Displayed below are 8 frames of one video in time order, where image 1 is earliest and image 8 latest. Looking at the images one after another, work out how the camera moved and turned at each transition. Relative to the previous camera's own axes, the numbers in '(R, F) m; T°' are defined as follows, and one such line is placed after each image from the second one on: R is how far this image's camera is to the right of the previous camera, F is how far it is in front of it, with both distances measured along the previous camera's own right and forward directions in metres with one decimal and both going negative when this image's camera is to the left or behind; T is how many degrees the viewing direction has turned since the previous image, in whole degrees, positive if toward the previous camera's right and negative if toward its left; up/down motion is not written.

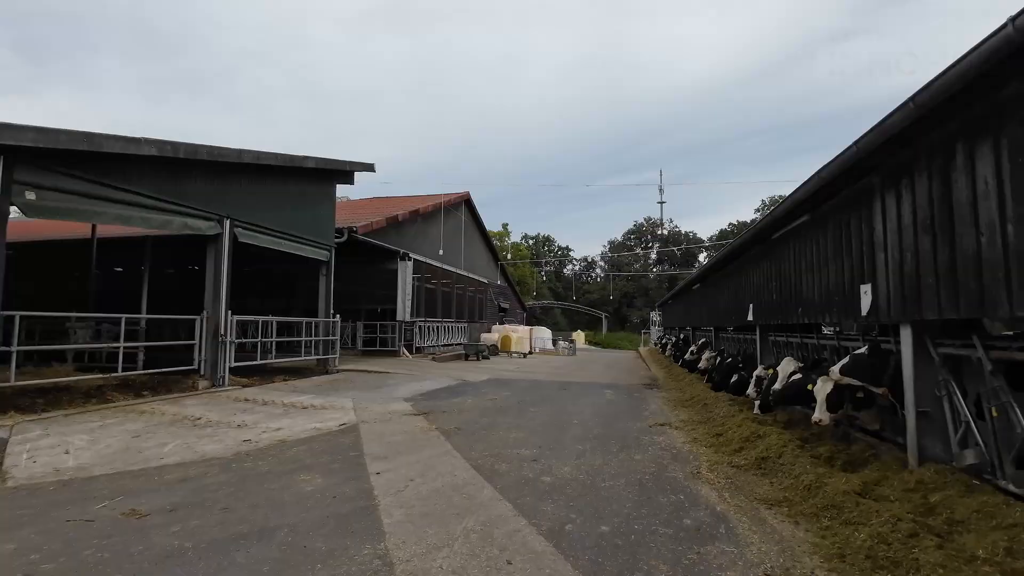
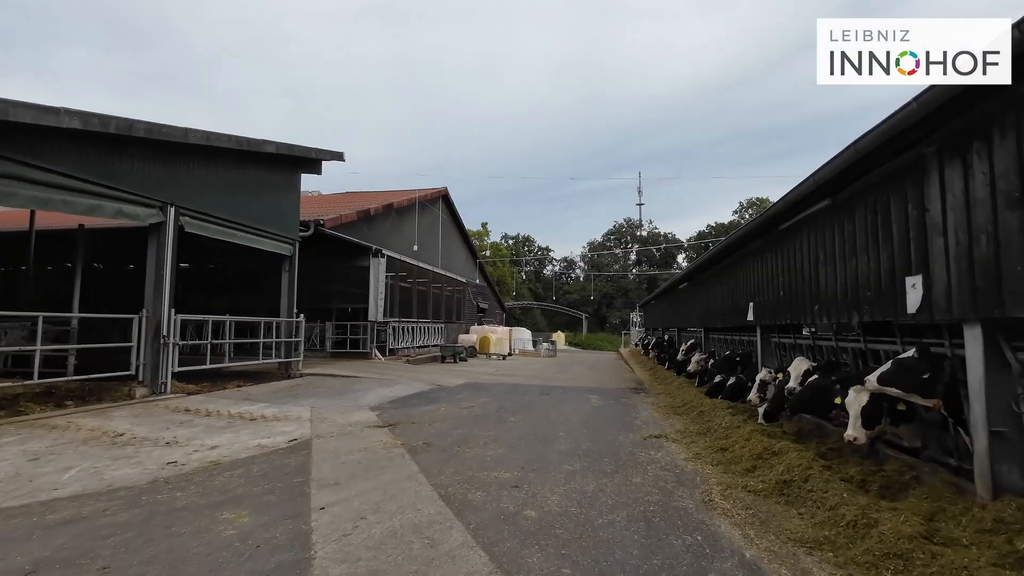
(0.0, +0.9) m; +2°
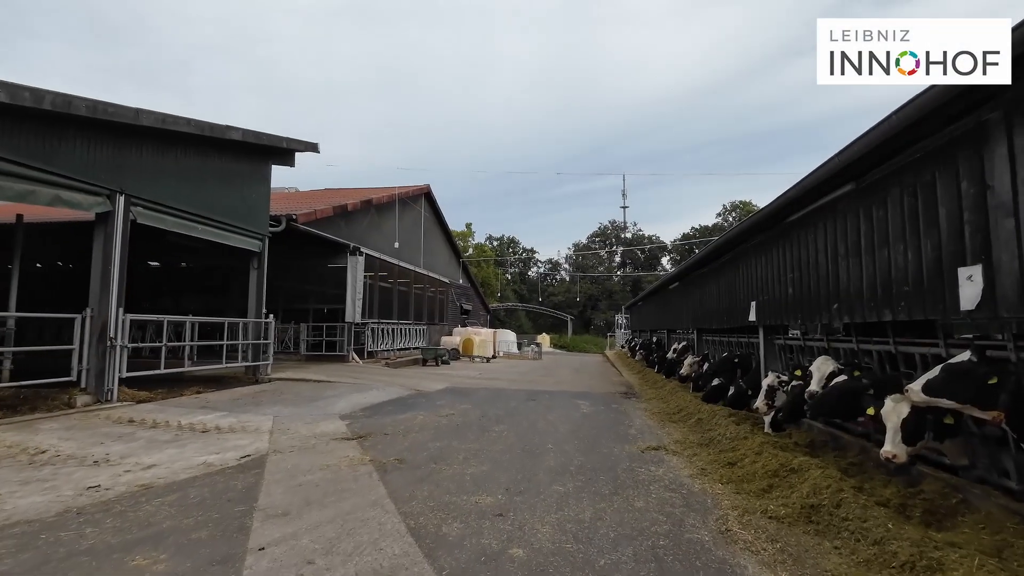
(0.0, +0.7) m; +2°
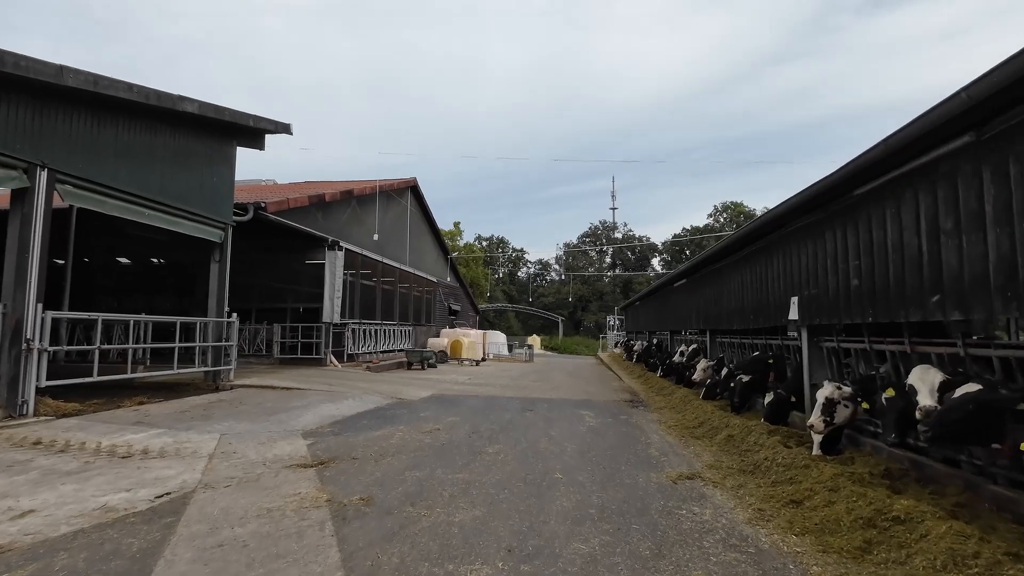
(-0.1, +1.2) m; +1°
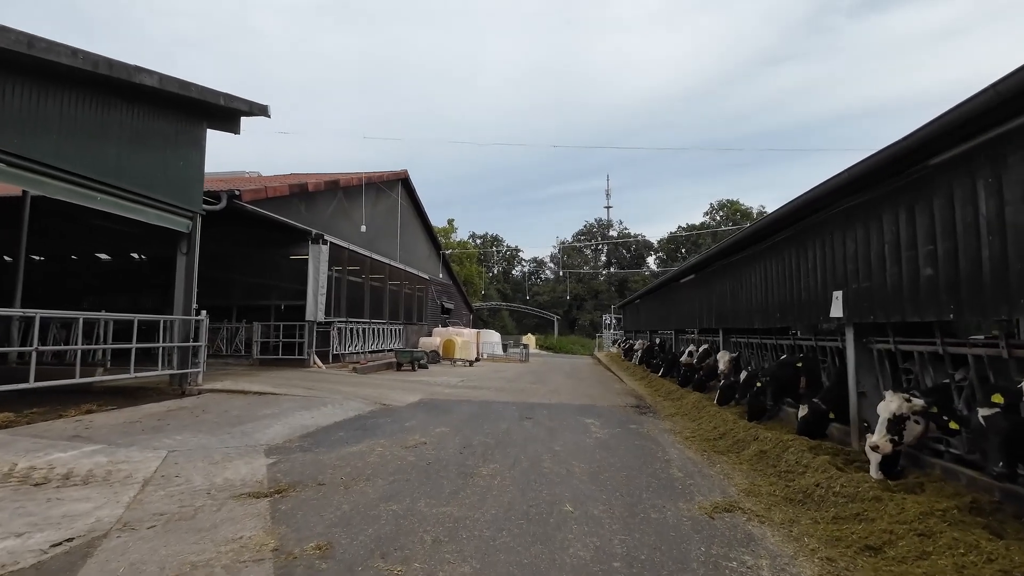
(0.0, +0.9) m; +1°
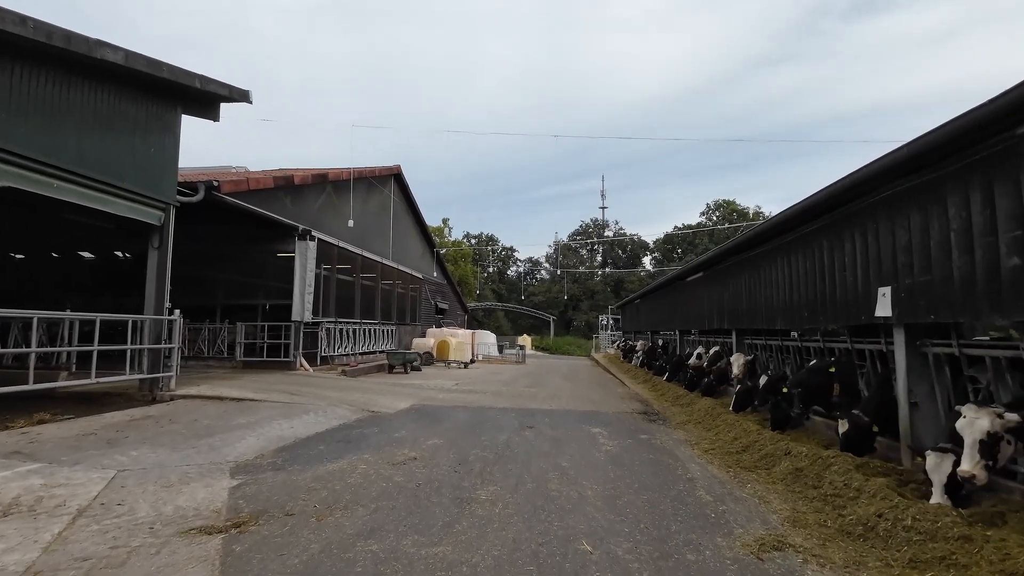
(-0.1, +0.7) m; +1°
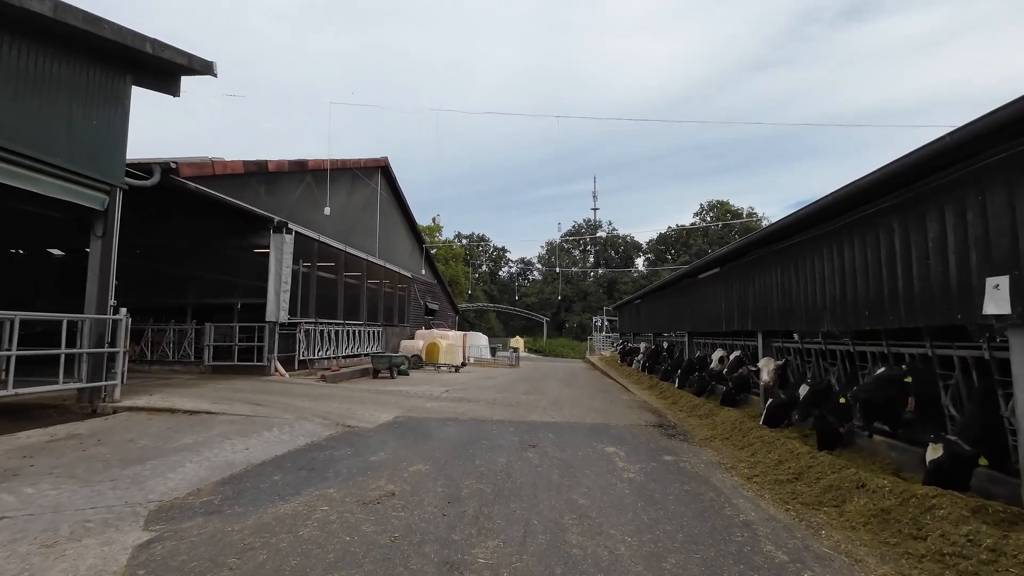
(-0.1, +1.1) m; +1°
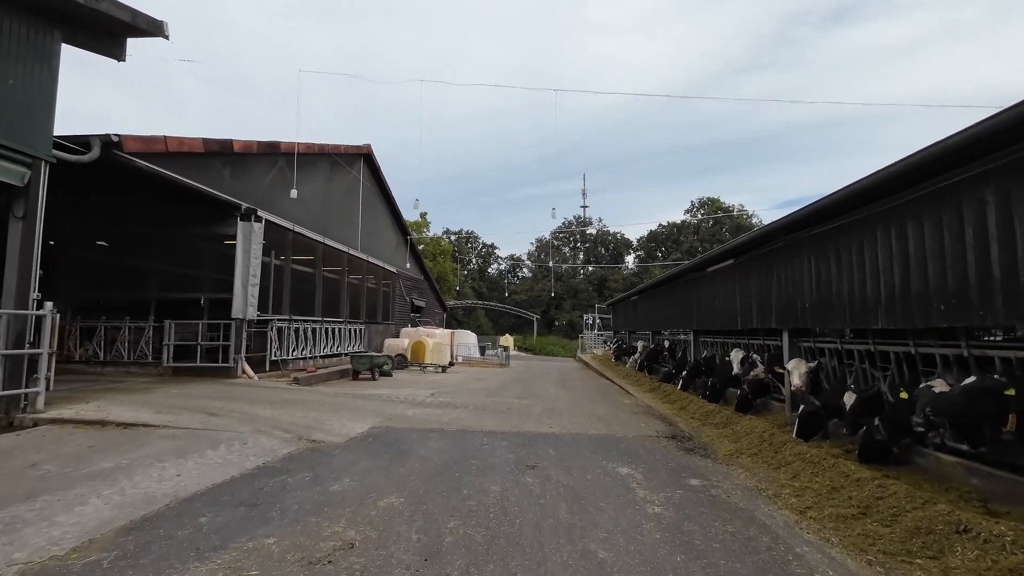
(-0.1, +1.1) m; +1°
